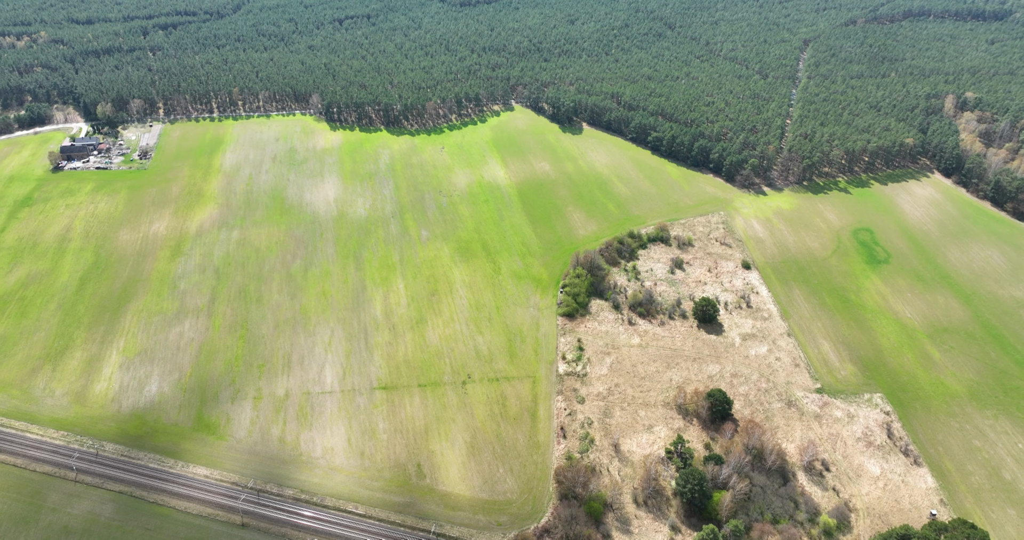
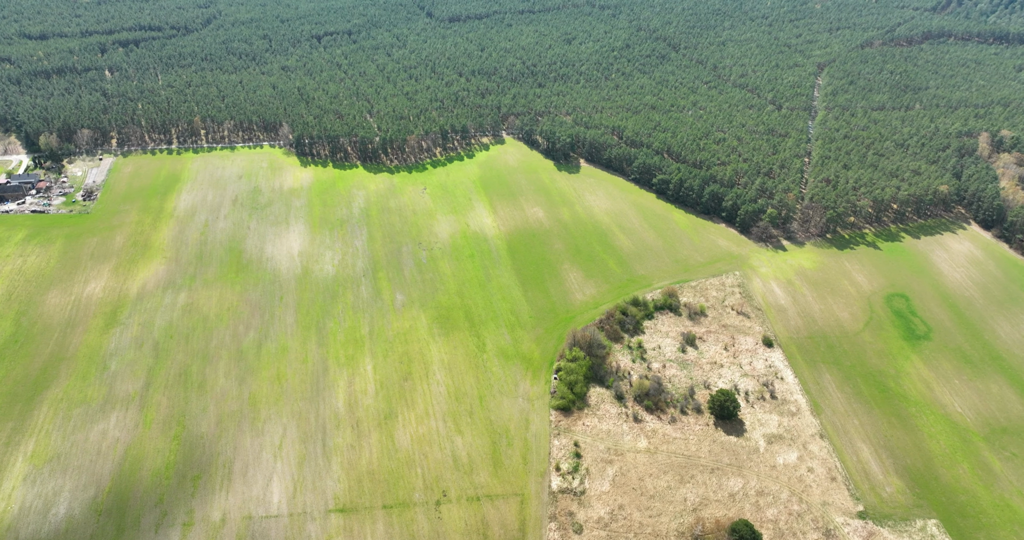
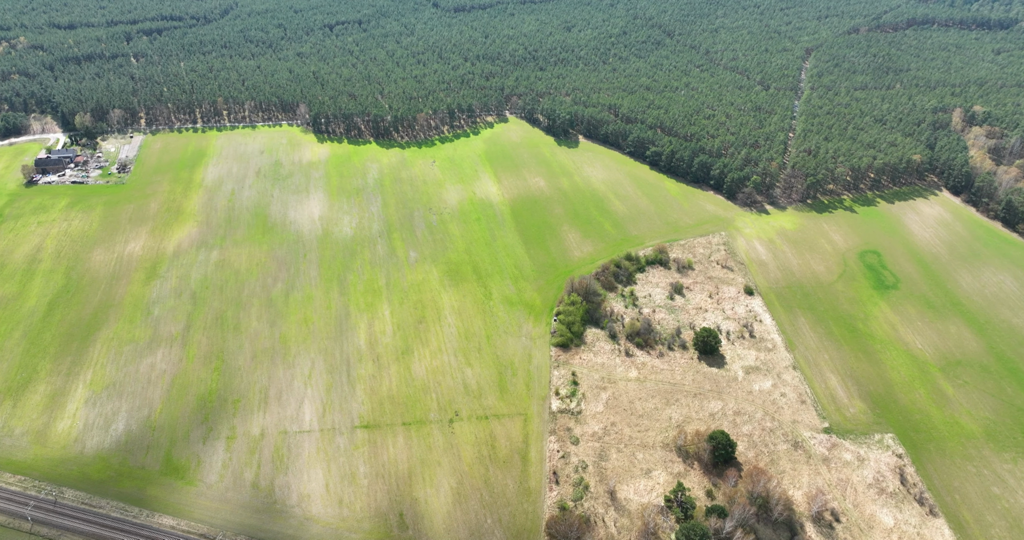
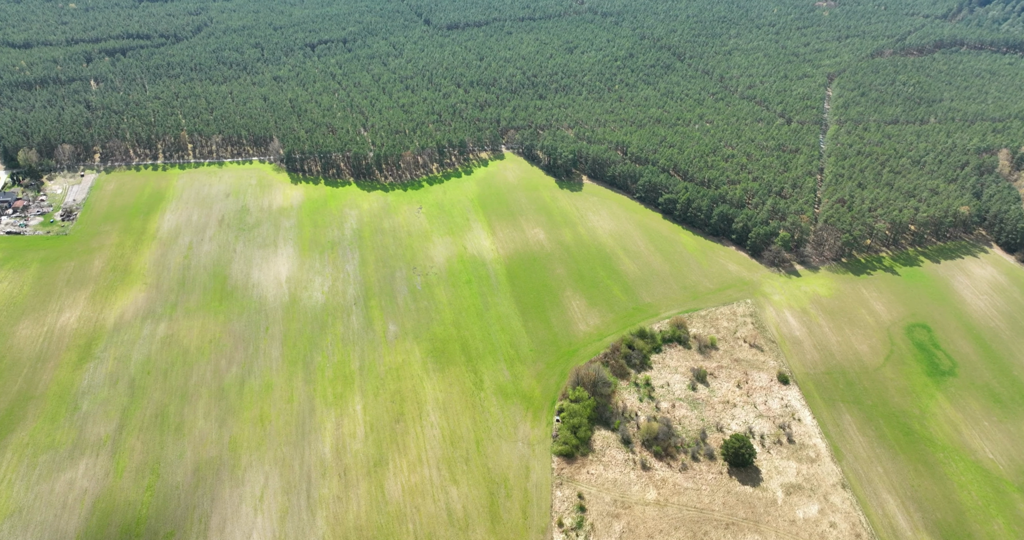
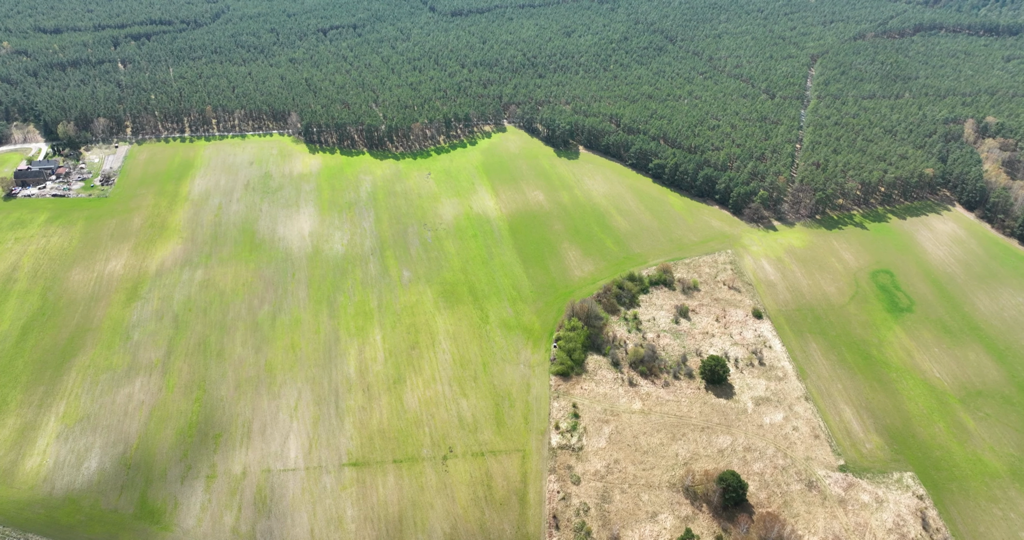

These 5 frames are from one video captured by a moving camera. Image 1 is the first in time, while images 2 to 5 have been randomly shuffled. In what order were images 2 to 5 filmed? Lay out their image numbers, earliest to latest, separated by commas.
3, 5, 2, 4
